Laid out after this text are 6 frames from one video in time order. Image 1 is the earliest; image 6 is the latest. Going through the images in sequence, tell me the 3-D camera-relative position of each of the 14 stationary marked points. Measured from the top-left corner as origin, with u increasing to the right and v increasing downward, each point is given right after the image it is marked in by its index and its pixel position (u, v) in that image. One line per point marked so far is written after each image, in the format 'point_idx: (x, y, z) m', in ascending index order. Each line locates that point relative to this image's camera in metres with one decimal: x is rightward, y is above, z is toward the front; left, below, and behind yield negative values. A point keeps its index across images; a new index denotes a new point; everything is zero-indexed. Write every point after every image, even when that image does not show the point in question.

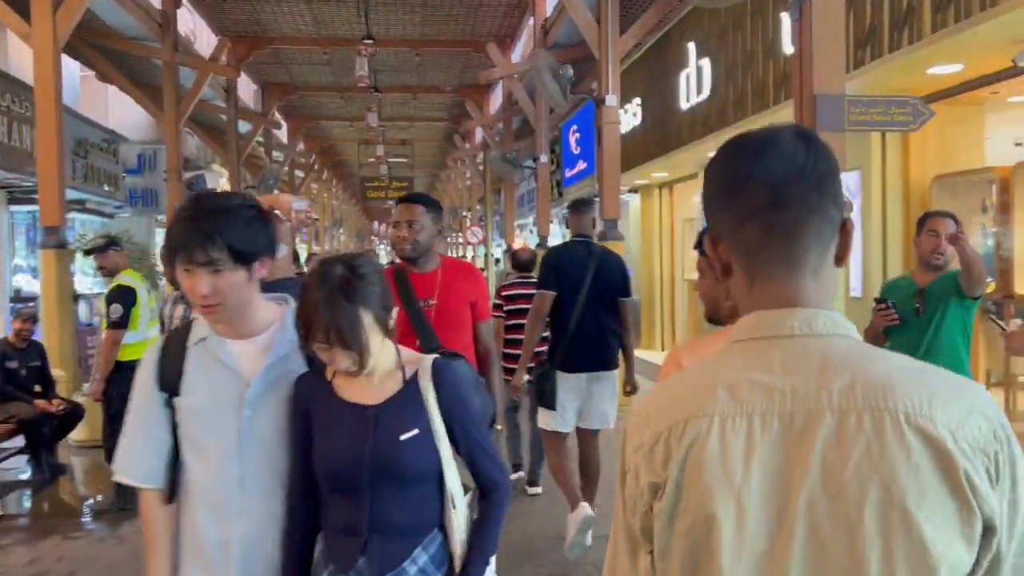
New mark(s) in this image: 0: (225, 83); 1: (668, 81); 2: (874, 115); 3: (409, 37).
0: (-6.1, +4.4, +18.0) m
1: (+1.8, +2.4, +9.7) m
2: (+2.0, +0.9, +4.6) m
3: (-2.1, +5.2, +17.6) m
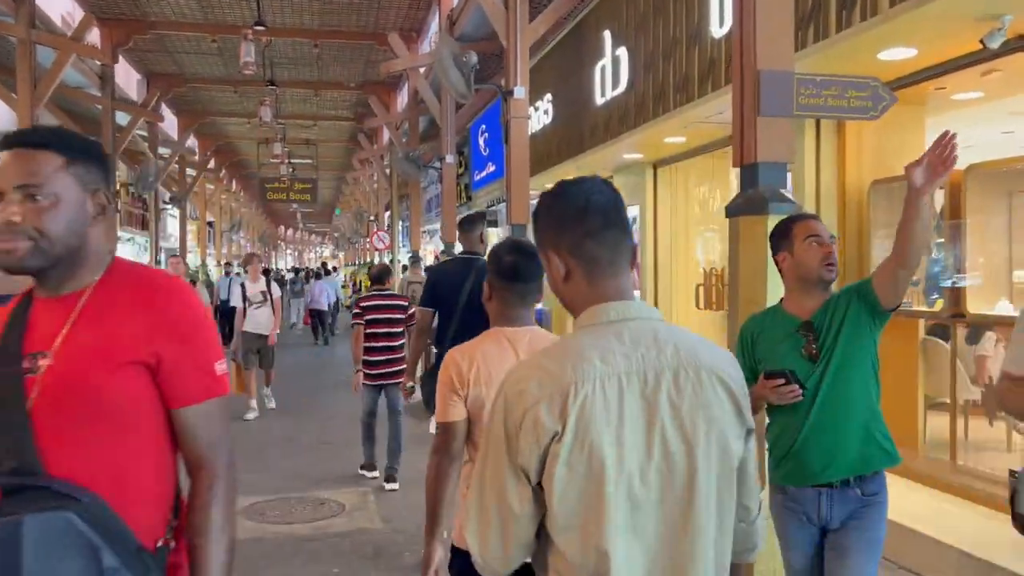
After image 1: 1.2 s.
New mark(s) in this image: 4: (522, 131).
0: (-8.0, +4.2, +16.4) m
1: (+0.7, +2.2, +8.9) m
2: (+1.4, +0.9, +3.8) m
3: (-4.0, +5.0, +16.3) m
4: (+0.1, +1.6, +8.5) m
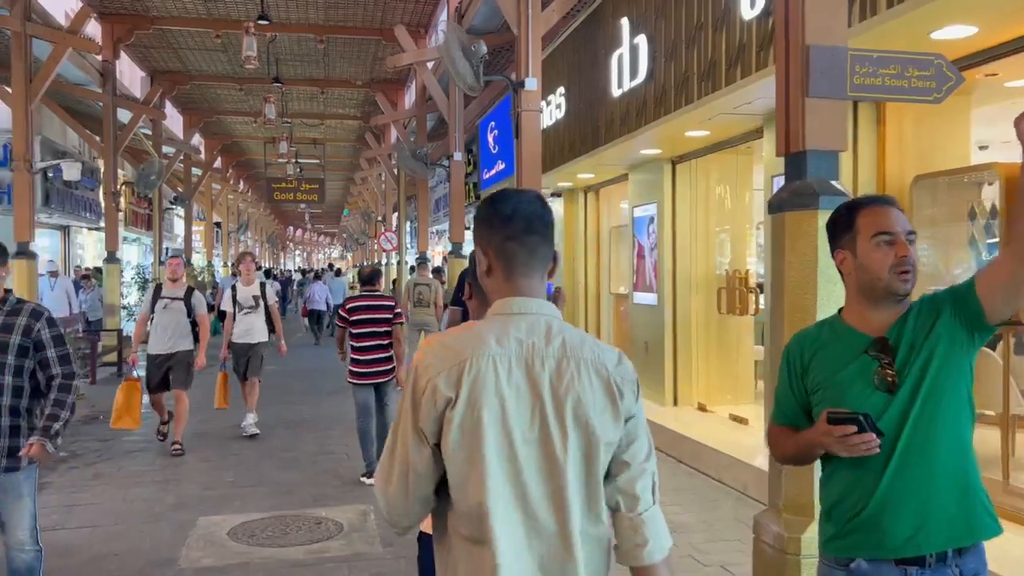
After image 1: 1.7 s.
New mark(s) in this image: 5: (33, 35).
0: (-7.8, +4.2, +16.0) m
1: (+0.8, +2.2, +8.4) m
2: (+1.5, +0.8, +3.4) m
3: (-3.8, +5.0, +15.9) m
4: (+0.2, +1.6, +8.0) m
5: (-6.5, +3.4, +11.4) m
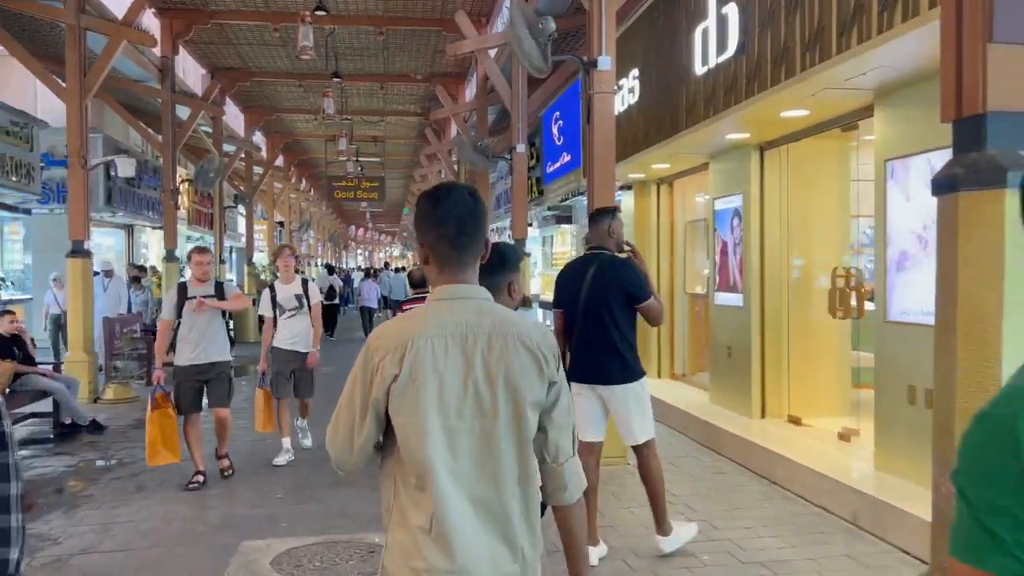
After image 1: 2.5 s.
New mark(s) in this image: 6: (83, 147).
0: (-6.6, +4.2, +15.8) m
1: (+1.5, +2.2, +7.6) m
2: (+1.8, +0.8, +2.6) m
3: (-2.6, +5.0, +15.4) m
4: (+0.8, +1.6, +7.3) m
5: (-5.6, +3.4, +11.1) m
6: (-5.7, +1.9, +11.1) m
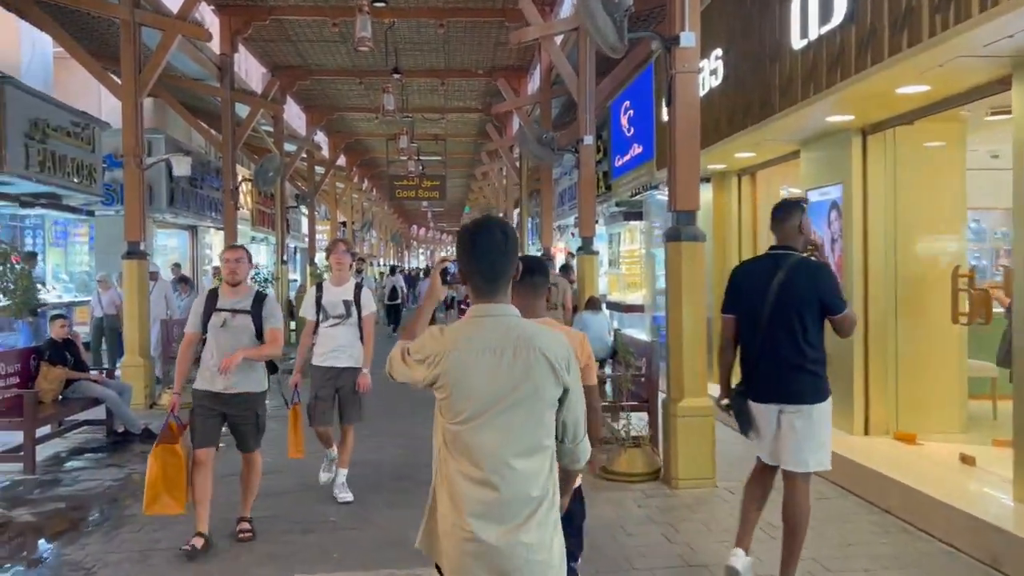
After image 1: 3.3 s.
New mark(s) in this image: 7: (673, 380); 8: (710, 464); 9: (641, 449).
0: (-5.4, +4.2, +15.6) m
1: (+2.1, +2.2, +6.8) m
2: (+2.0, +0.8, +1.8) m
3: (-1.4, +5.0, +14.9) m
4: (+1.4, +1.5, +6.6) m
5: (-4.7, +3.4, +10.8) m
6: (-4.8, +1.8, +10.9) m
7: (+1.3, -0.7, +6.6) m
8: (+1.5, -1.4, +6.5) m
9: (+1.1, -1.3, +6.9) m
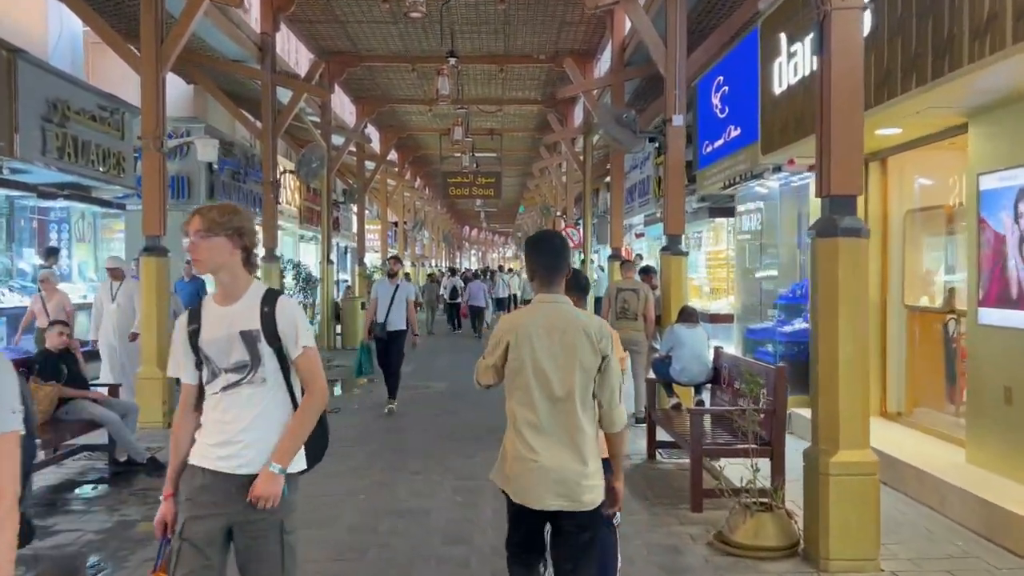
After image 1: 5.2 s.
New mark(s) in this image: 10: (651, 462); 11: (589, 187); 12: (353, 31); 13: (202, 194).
0: (-4.3, +4.2, +14.3) m
1: (+2.7, +2.1, +5.1) m
2: (+2.3, +0.7, 0.0) m
3: (-0.3, +4.9, +13.3) m
4: (+1.9, +1.5, +4.8) m
5: (-3.9, +3.4, +9.5) m
6: (-4.0, +1.8, +9.5) m
7: (+1.8, -0.8, +4.9) m
8: (+2.1, -1.4, +4.8) m
9: (+1.6, -1.4, +5.2) m
10: (+1.3, -1.6, +7.7) m
11: (+1.7, +2.3, +19.0) m
12: (-3.2, +5.1, +16.6) m
13: (-6.2, +1.9, +16.9) m
